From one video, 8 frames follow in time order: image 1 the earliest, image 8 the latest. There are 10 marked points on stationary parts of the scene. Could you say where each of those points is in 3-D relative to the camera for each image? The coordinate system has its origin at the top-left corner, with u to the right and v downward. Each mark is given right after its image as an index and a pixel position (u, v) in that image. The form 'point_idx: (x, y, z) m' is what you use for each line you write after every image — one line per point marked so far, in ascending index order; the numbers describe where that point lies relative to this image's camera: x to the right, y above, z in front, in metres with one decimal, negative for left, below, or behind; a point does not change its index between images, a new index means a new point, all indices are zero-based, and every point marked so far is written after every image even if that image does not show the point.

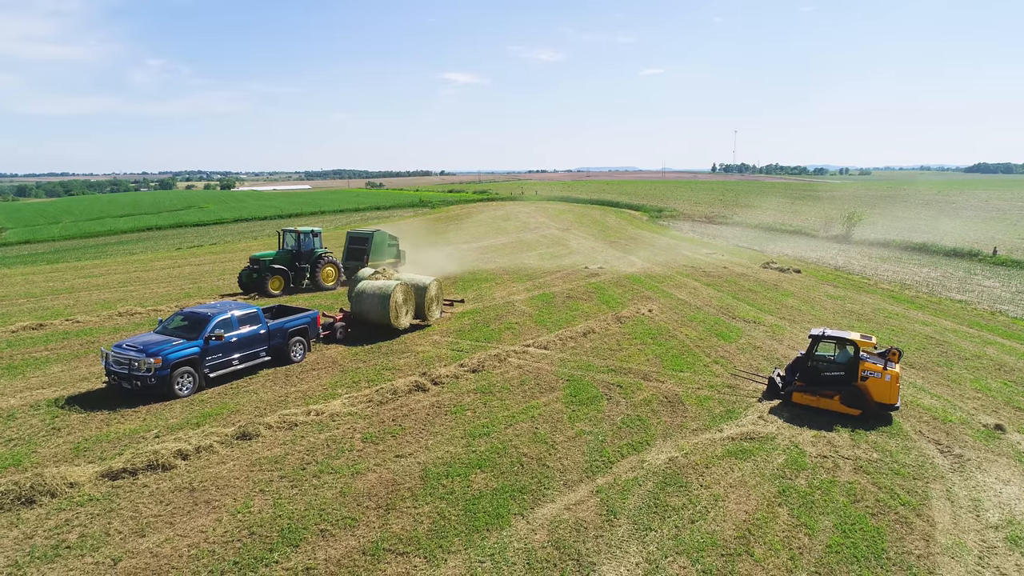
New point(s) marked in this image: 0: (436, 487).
0: (-0.9, -2.4, +9.0) m
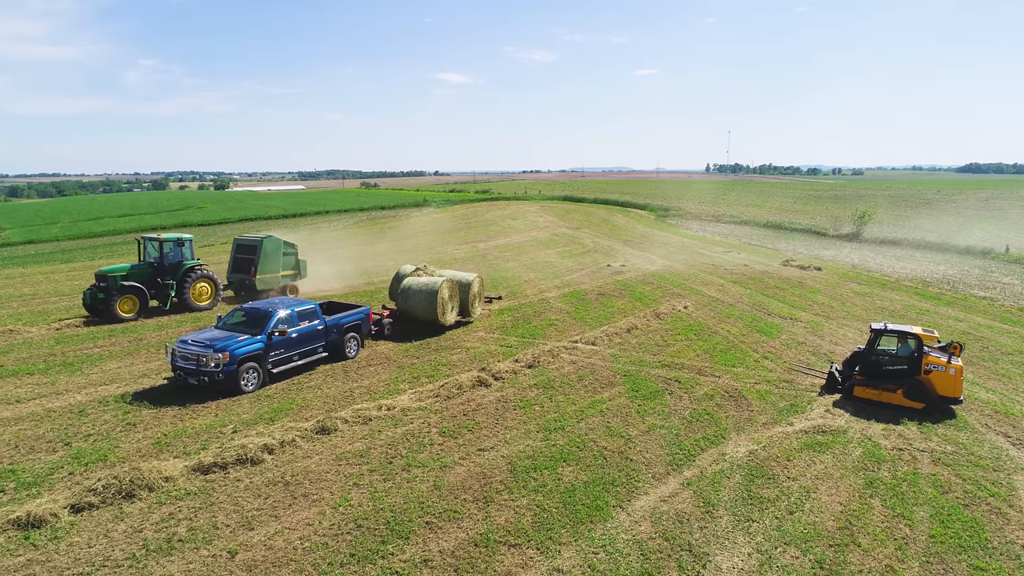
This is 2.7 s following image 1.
0: (+0.2, -2.3, +9.0) m
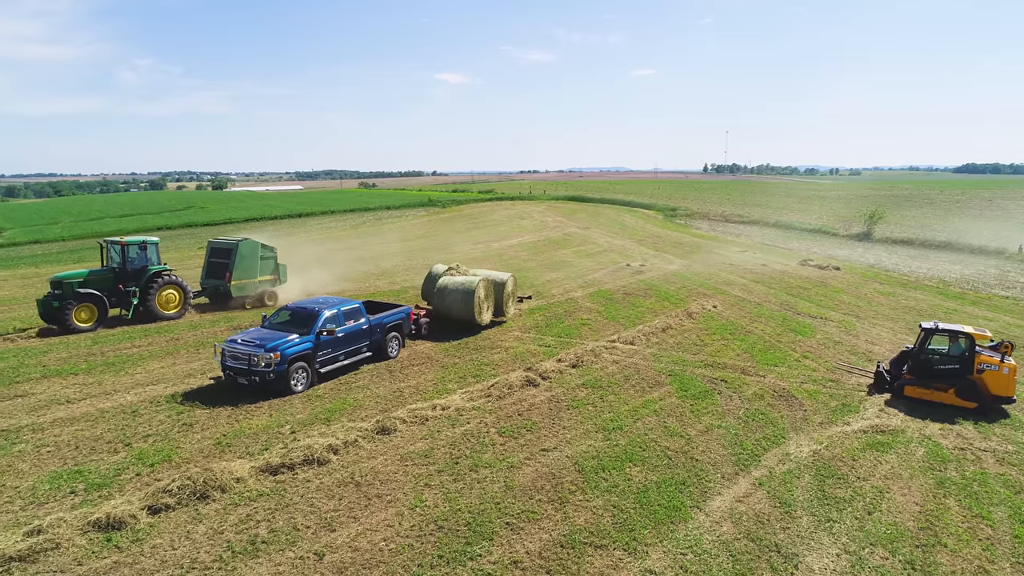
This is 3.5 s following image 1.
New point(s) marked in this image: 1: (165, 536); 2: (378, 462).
0: (+1.0, -2.3, +8.9) m
1: (-3.4, -2.4, +7.2) m
2: (-1.6, -2.2, +9.2) m
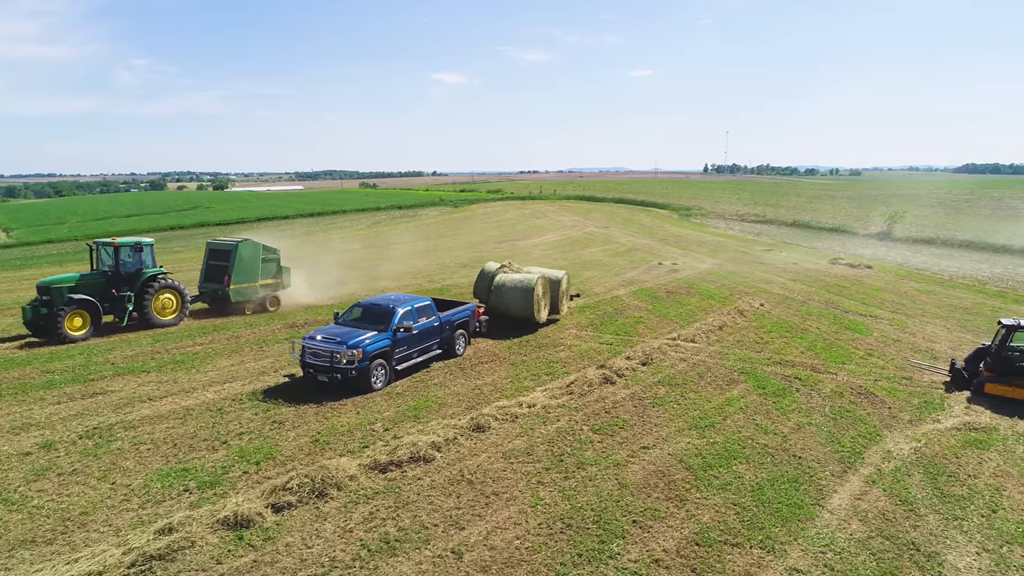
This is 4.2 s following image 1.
0: (+2.3, -2.3, +8.8) m
1: (-2.1, -2.4, +7.1) m
2: (-0.3, -2.1, +9.1) m
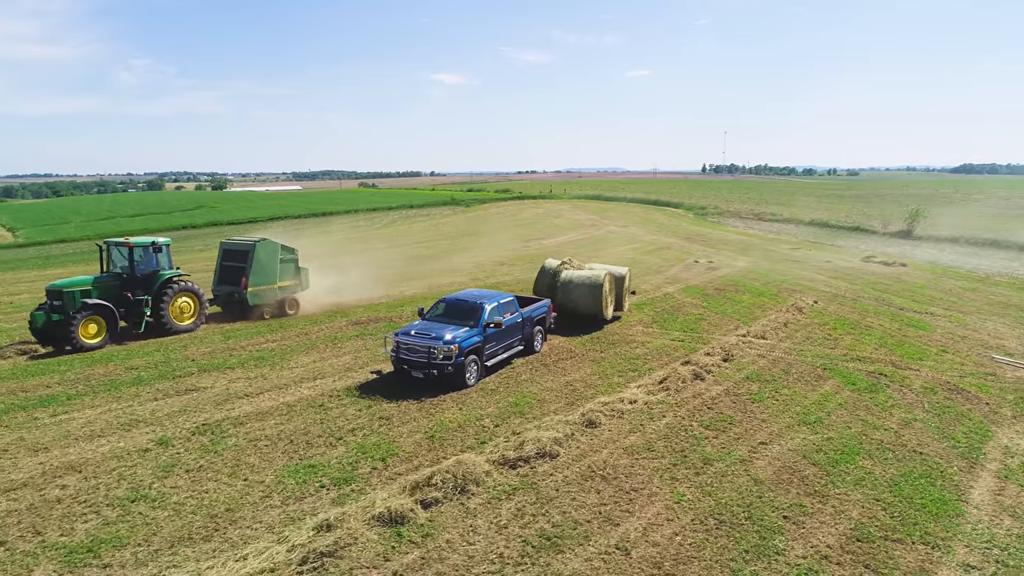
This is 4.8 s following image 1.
0: (+3.8, -2.2, +8.7) m
1: (-0.6, -2.3, +7.0) m
2: (+1.2, -2.0, +8.9) m
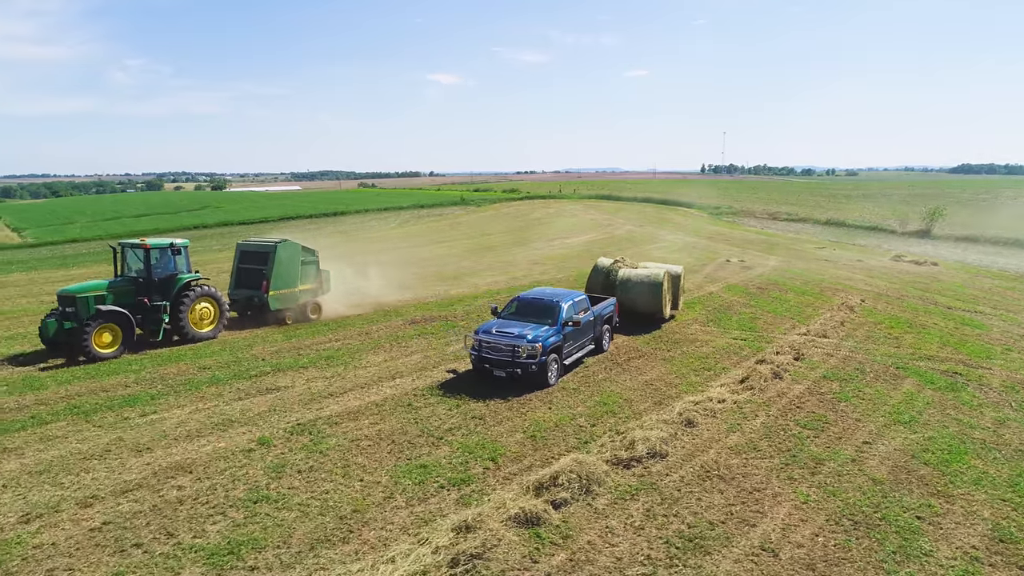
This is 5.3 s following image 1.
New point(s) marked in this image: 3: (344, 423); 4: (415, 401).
0: (+5.1, -2.1, +8.6) m
1: (+0.7, -2.2, +6.8) m
2: (+2.4, -2.0, +8.8) m
3: (-2.2, -1.7, +9.7) m
4: (-1.4, -1.6, +10.6) m
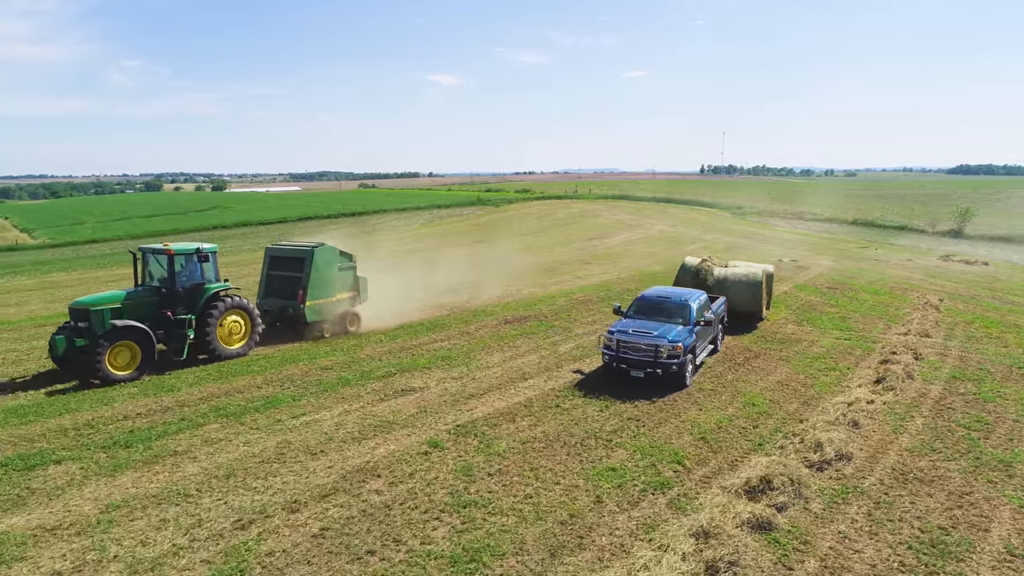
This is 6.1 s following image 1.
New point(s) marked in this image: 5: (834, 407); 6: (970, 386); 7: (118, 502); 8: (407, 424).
0: (+7.2, -2.1, +8.3) m
1: (+2.8, -2.2, +6.6) m
2: (+4.5, -2.0, +8.6) m
3: (-0.1, -1.7, +9.4) m
4: (+0.7, -1.6, +10.4) m
5: (+4.5, -1.7, +10.3) m
6: (+7.3, -1.6, +11.8) m
7: (-3.7, -2.0, +7.1) m
8: (-1.3, -1.7, +9.3) m
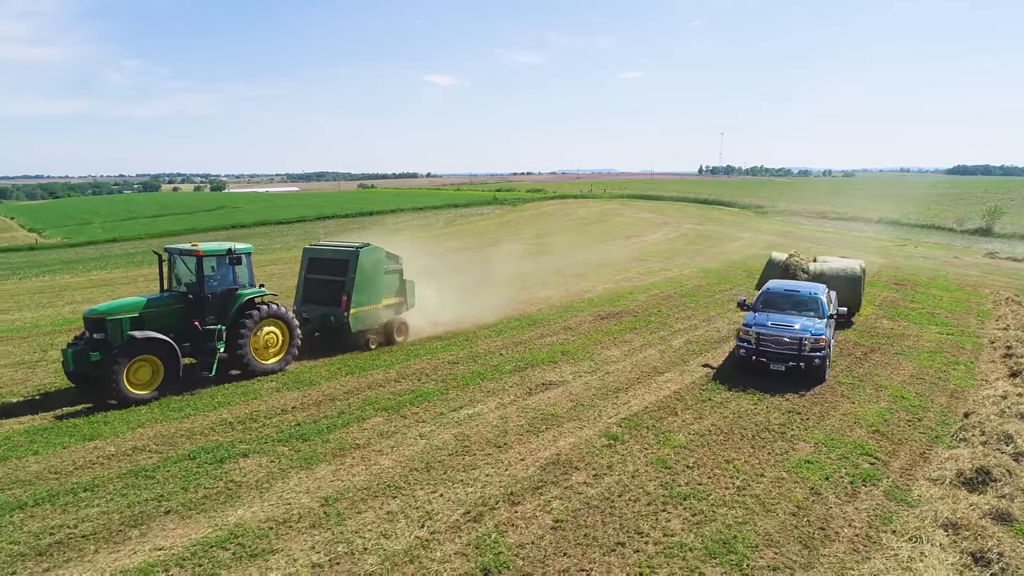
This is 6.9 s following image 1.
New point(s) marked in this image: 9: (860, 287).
0: (+9.3, -2.0, +8.2) m
1: (+4.9, -2.1, +6.5) m
2: (+6.6, -1.9, +8.5) m
3: (+2.0, -1.6, +9.3) m
4: (+2.7, -1.5, +10.3) m
5: (+6.5, -1.5, +10.2) m
6: (+9.3, -1.5, +11.7) m
7: (-1.7, -1.9, +6.9) m
8: (+0.7, -1.6, +9.2) m
9: (+7.3, 0.0, +15.6) m
